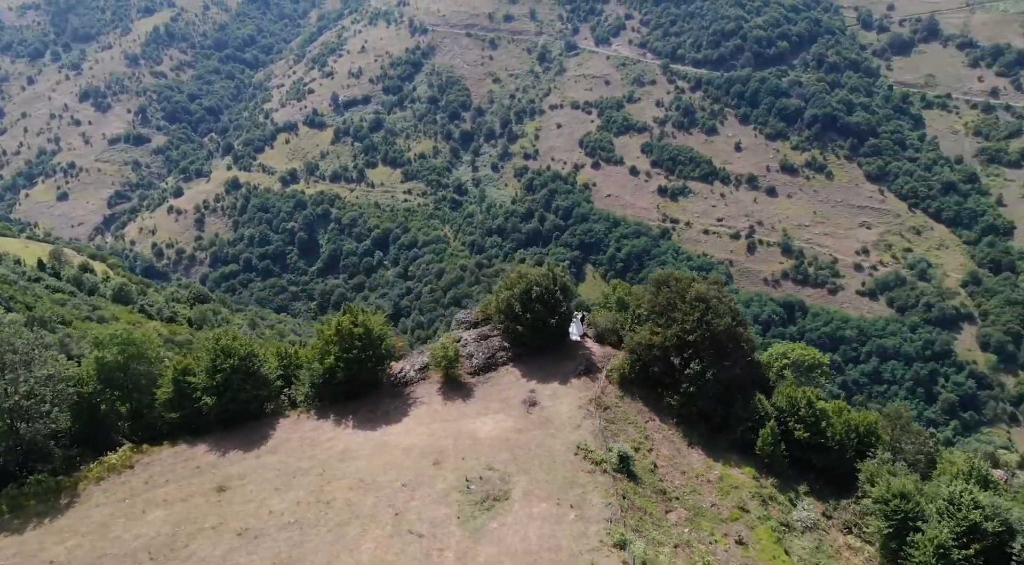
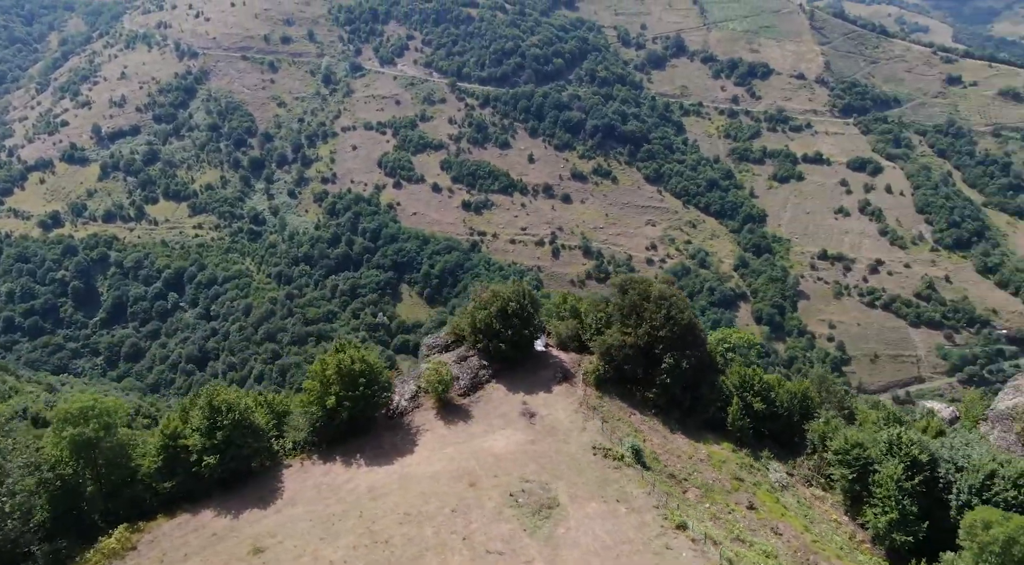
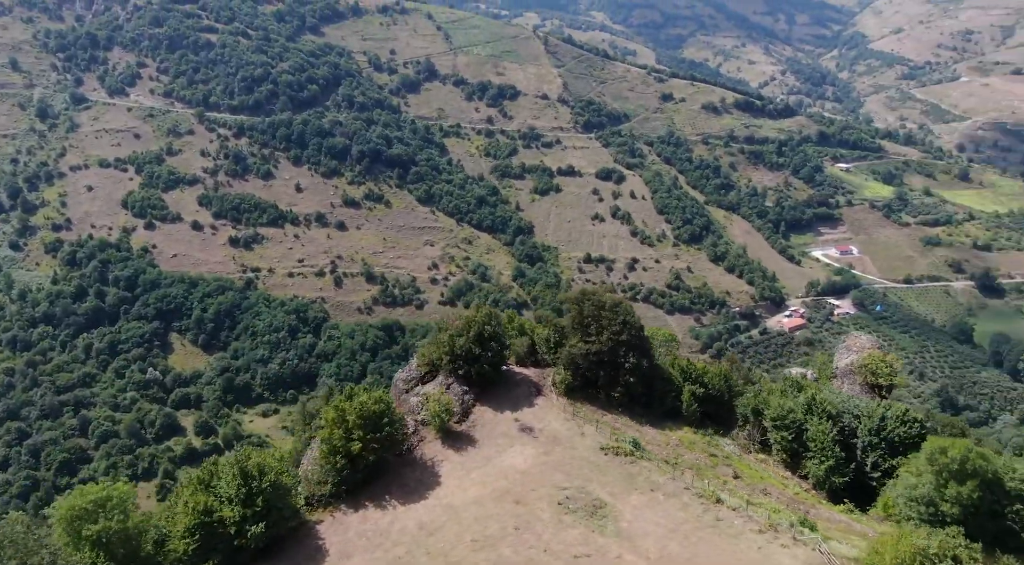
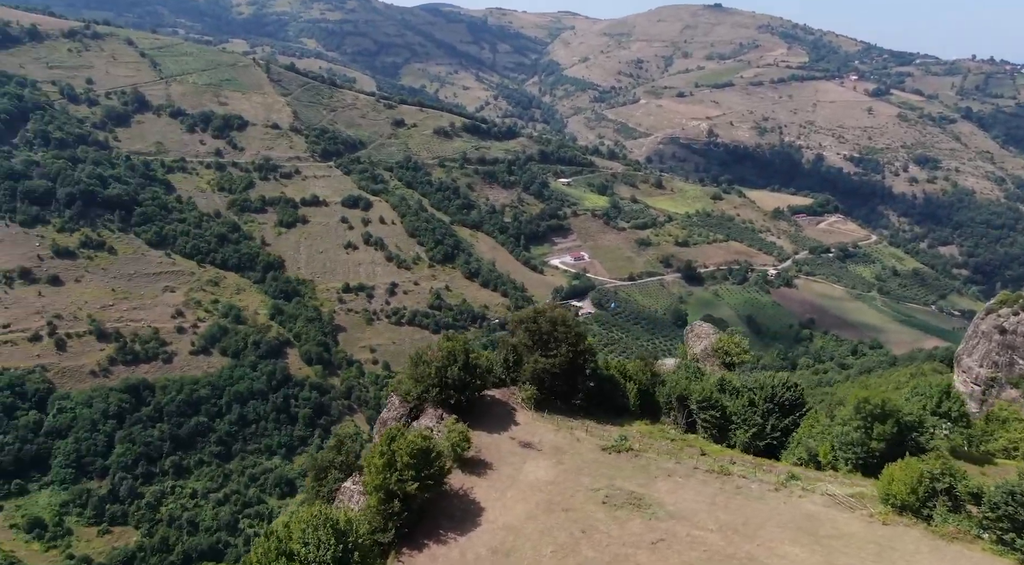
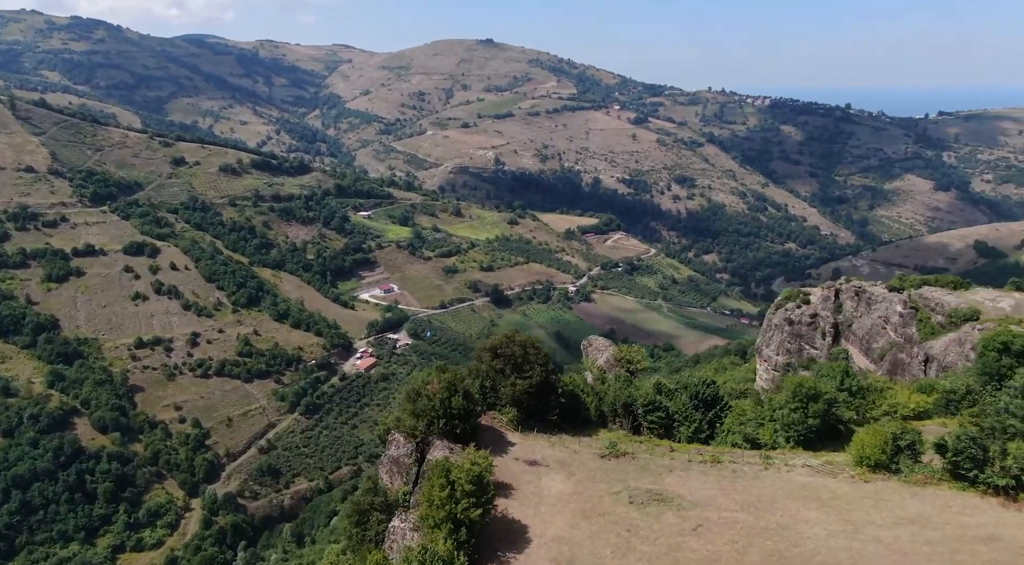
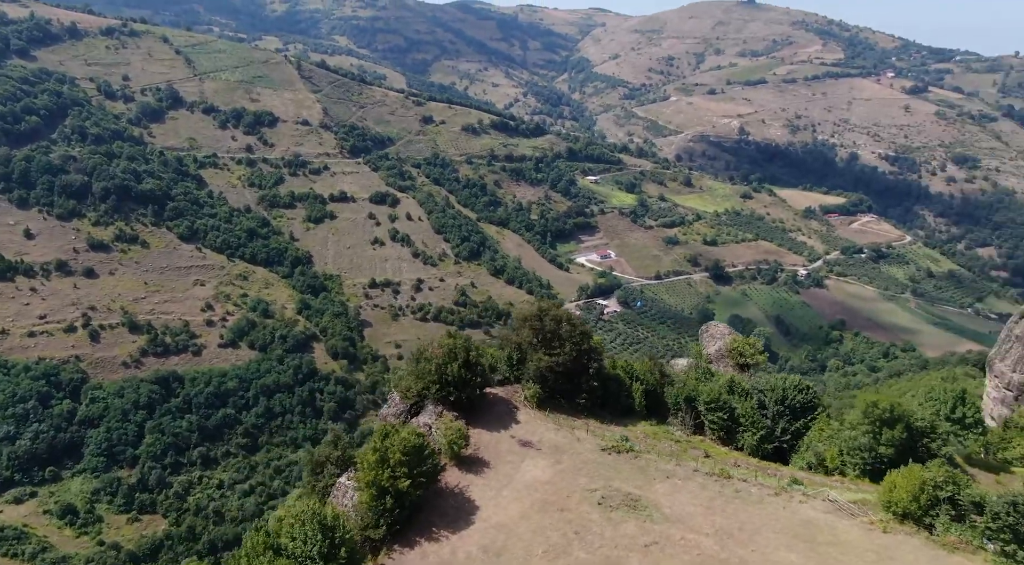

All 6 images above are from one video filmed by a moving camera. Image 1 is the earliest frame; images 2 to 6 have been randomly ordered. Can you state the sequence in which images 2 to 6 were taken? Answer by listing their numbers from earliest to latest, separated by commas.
2, 3, 6, 5, 4
